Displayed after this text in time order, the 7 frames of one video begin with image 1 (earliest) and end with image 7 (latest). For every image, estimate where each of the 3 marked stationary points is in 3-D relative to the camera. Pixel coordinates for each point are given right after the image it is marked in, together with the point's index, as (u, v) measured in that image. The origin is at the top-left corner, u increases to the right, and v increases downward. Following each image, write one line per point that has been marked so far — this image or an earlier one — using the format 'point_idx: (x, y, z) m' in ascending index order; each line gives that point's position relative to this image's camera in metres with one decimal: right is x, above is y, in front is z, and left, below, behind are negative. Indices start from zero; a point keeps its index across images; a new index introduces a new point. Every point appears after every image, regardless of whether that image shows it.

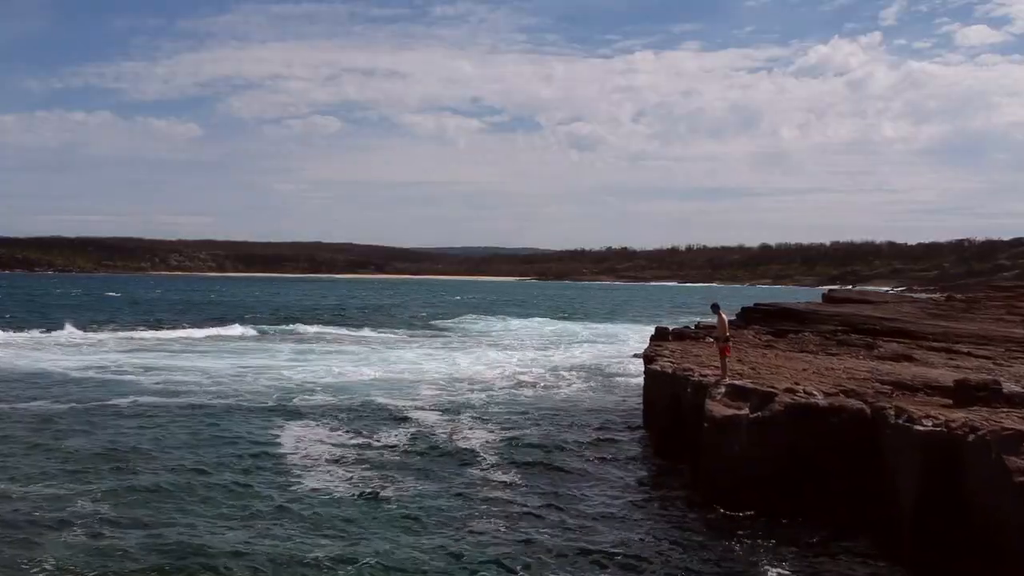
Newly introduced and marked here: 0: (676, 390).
0: (+2.0, -1.3, +9.7) m
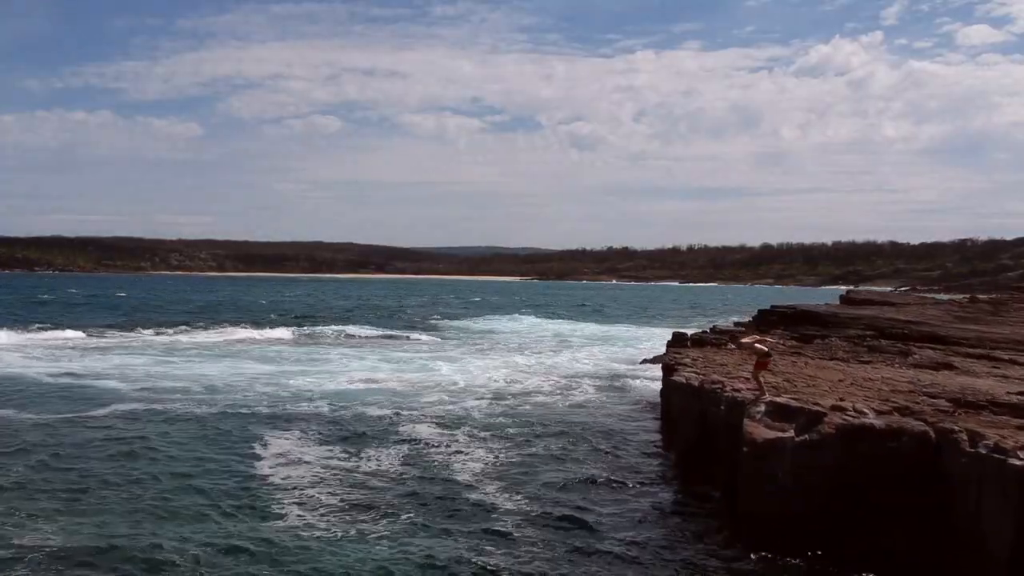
0: (+2.1, -1.3, +8.7) m
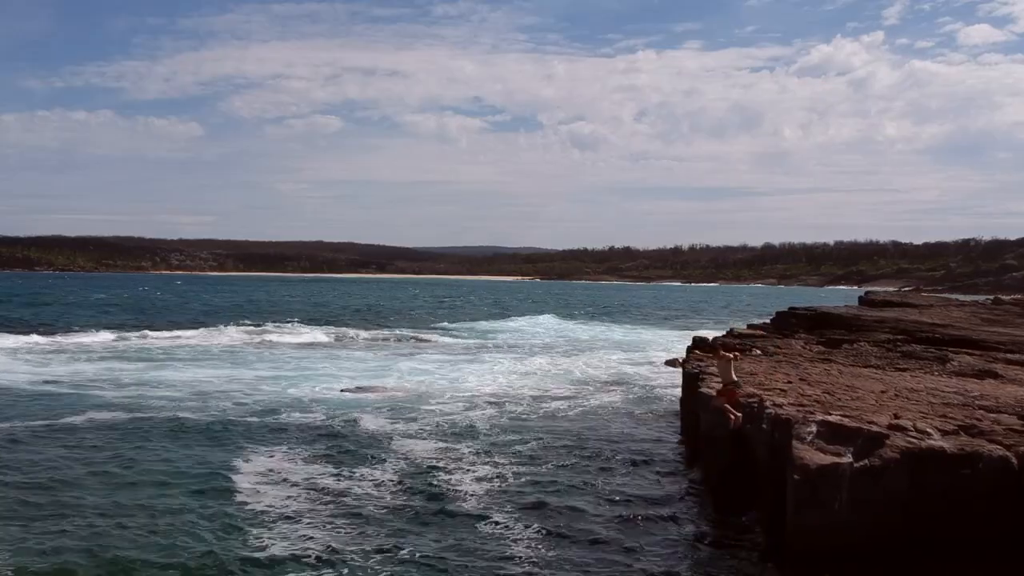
0: (+2.3, -1.4, +7.8) m
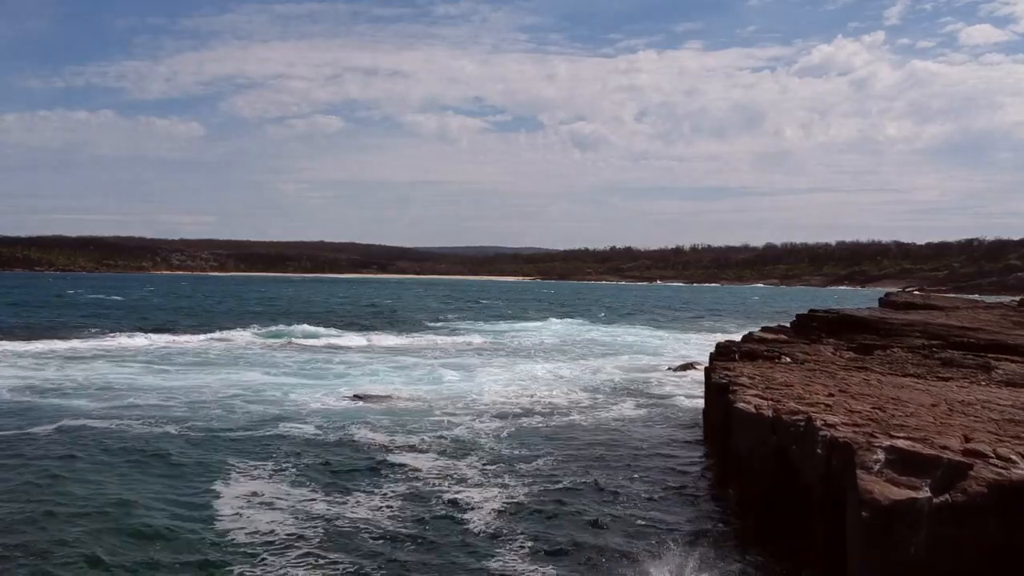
0: (+2.4, -1.4, +7.0) m
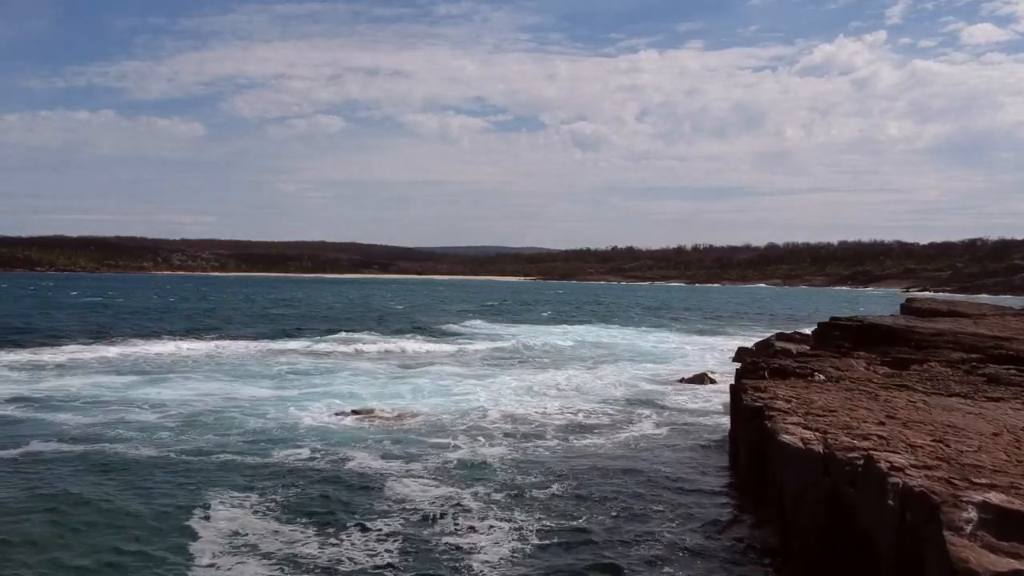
0: (+2.5, -1.5, +6.1) m
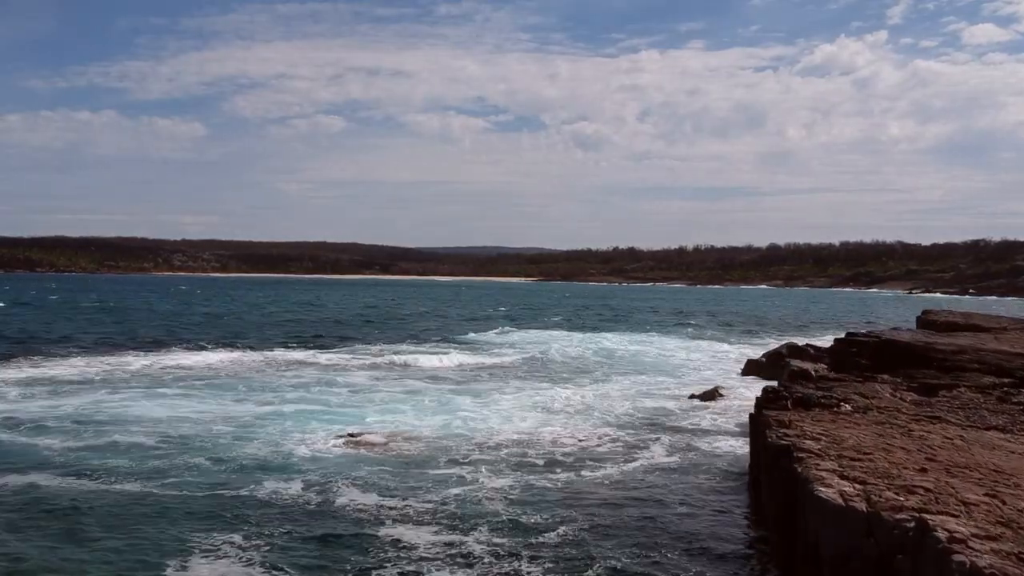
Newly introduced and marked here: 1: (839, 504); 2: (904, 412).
0: (+2.6, -1.8, +5.4) m
1: (+2.5, -1.7, +6.1) m
2: (+5.0, -1.5, +9.8) m
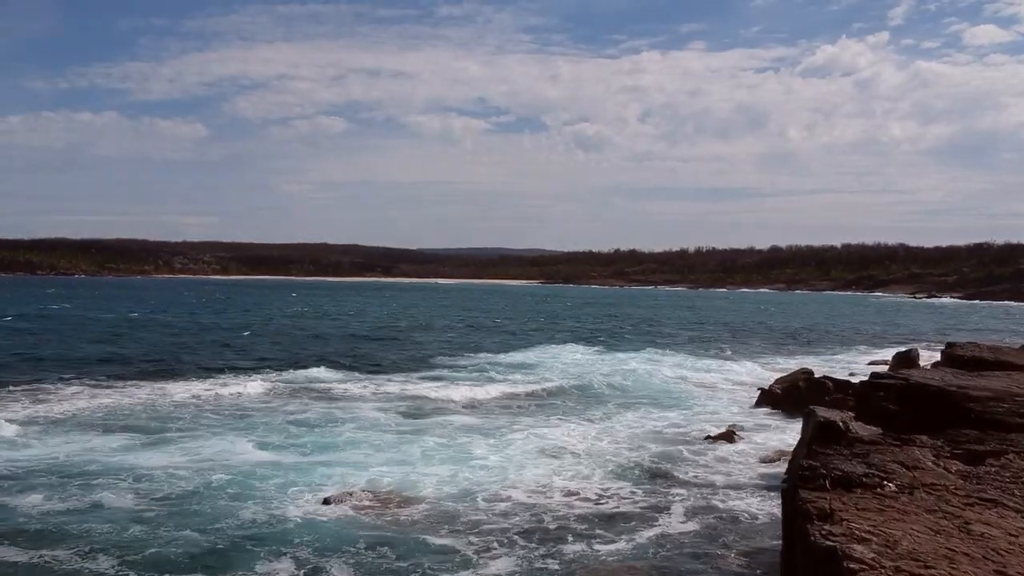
0: (+2.7, -2.6, +4.5) m
1: (+2.7, -2.4, +5.2) m
2: (+5.1, -2.3, +8.9) m
